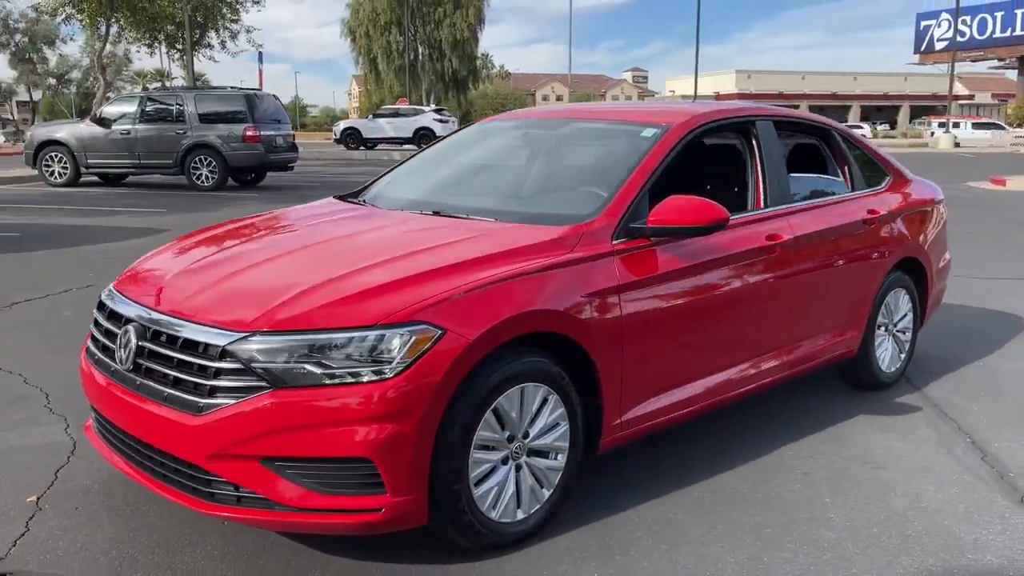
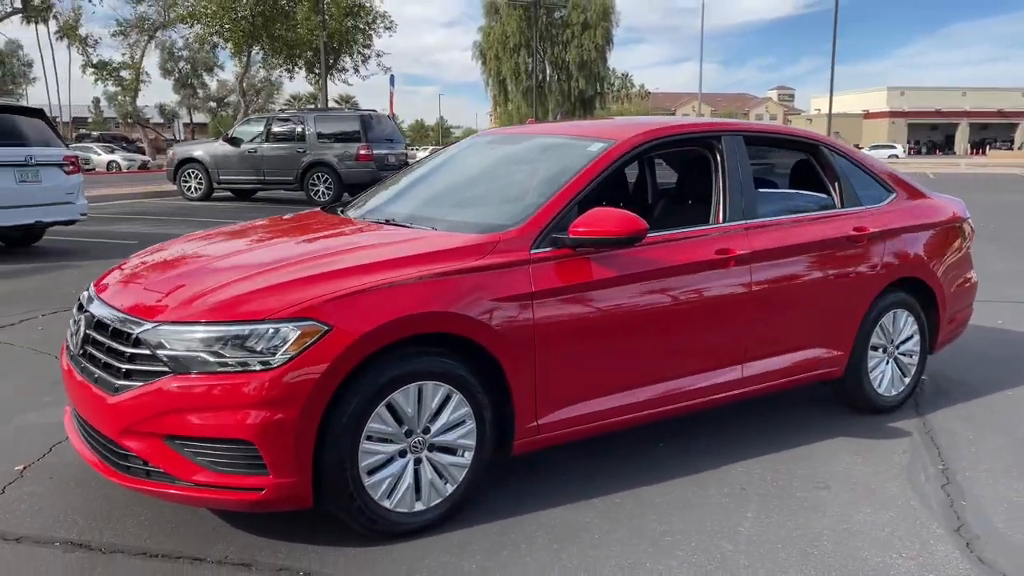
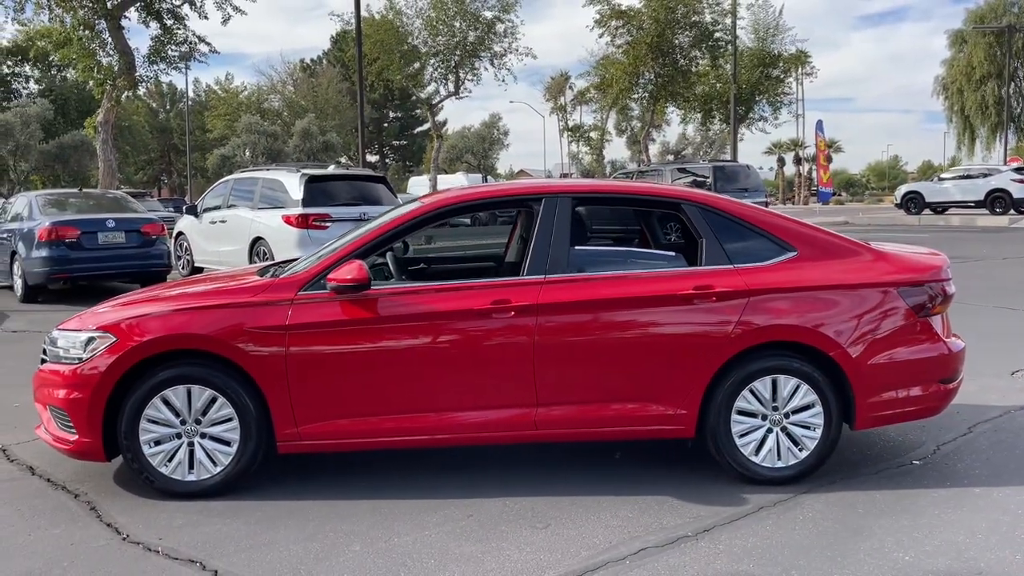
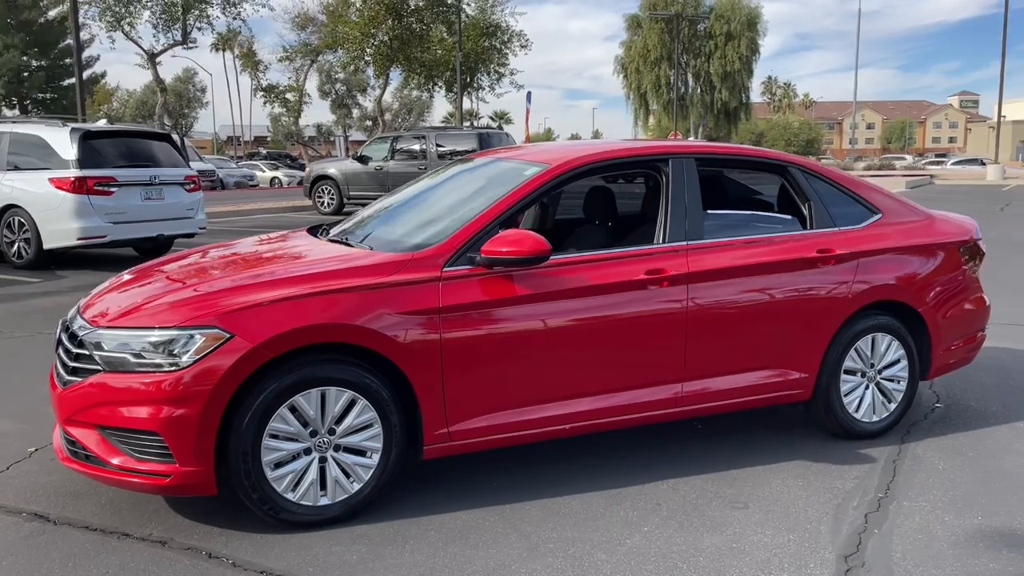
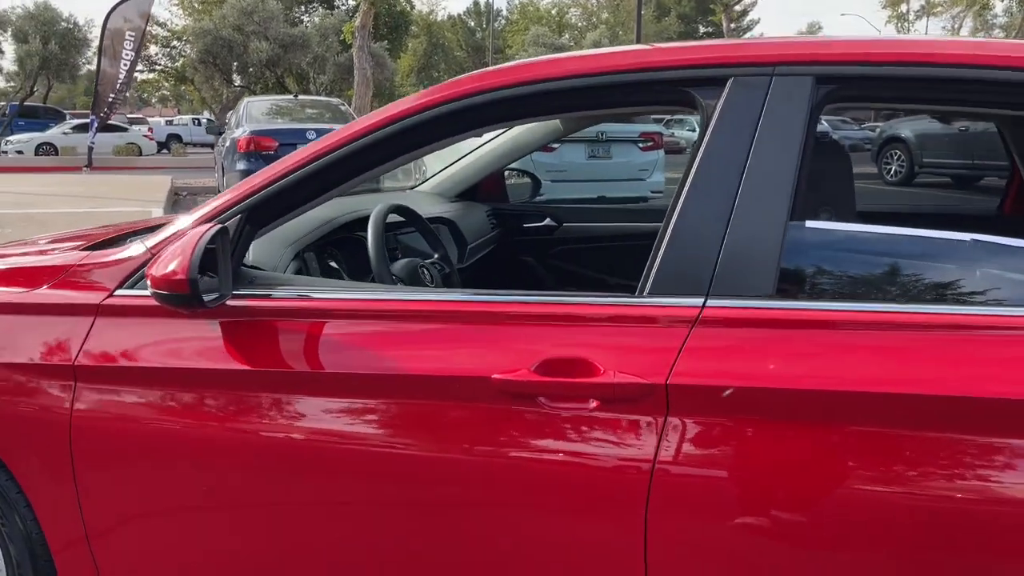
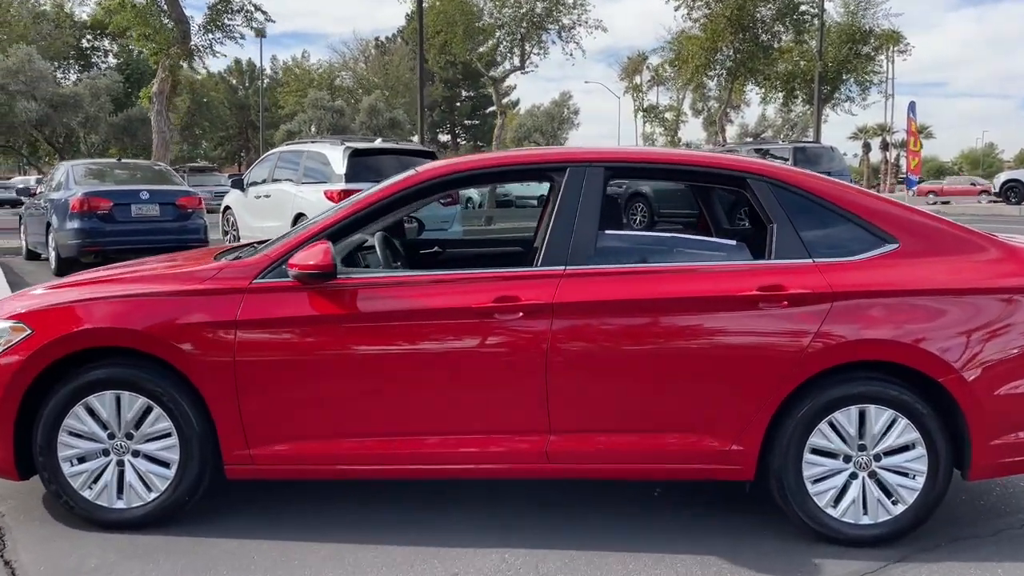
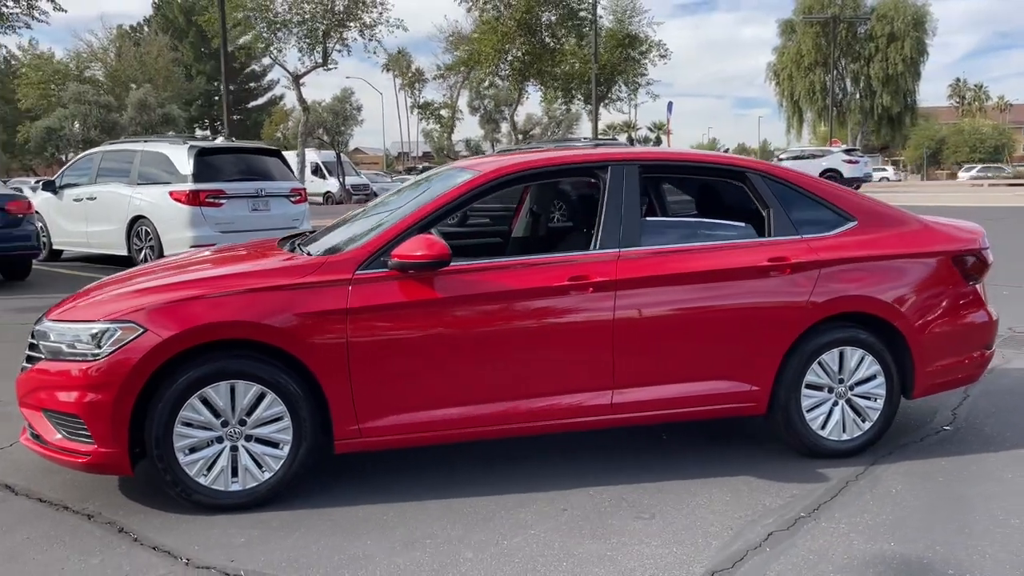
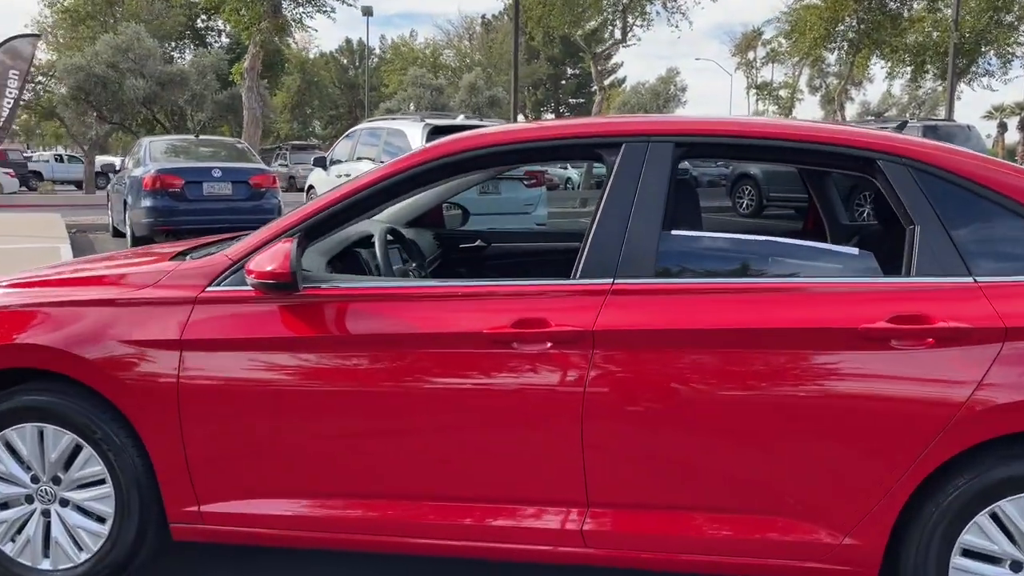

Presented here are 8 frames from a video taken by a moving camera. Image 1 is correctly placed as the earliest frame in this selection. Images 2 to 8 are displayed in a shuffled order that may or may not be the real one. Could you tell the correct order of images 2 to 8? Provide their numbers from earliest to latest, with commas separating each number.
2, 4, 7, 3, 6, 8, 5
